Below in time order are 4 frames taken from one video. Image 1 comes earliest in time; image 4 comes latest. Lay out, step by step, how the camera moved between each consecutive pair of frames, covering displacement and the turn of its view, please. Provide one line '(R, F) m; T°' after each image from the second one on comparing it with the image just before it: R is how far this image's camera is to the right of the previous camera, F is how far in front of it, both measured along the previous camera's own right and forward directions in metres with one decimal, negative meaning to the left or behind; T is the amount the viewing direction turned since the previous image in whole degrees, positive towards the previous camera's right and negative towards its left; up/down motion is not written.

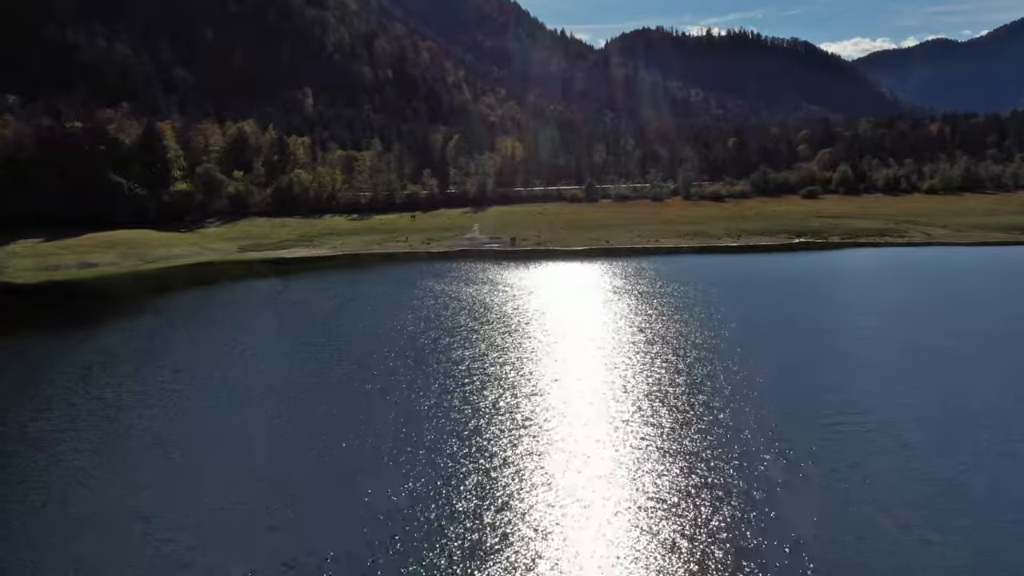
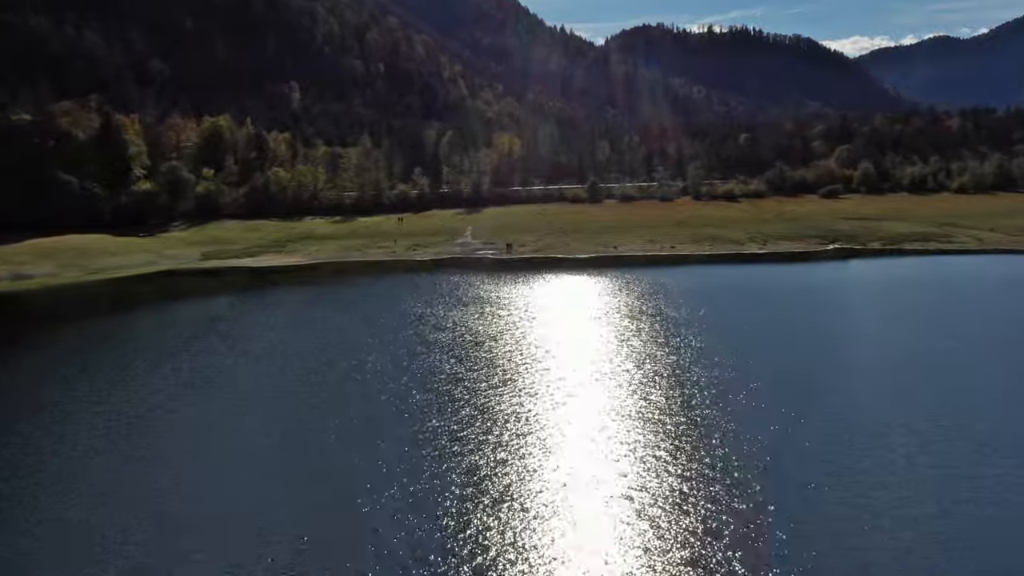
(+0.2, +8.5) m; 0°
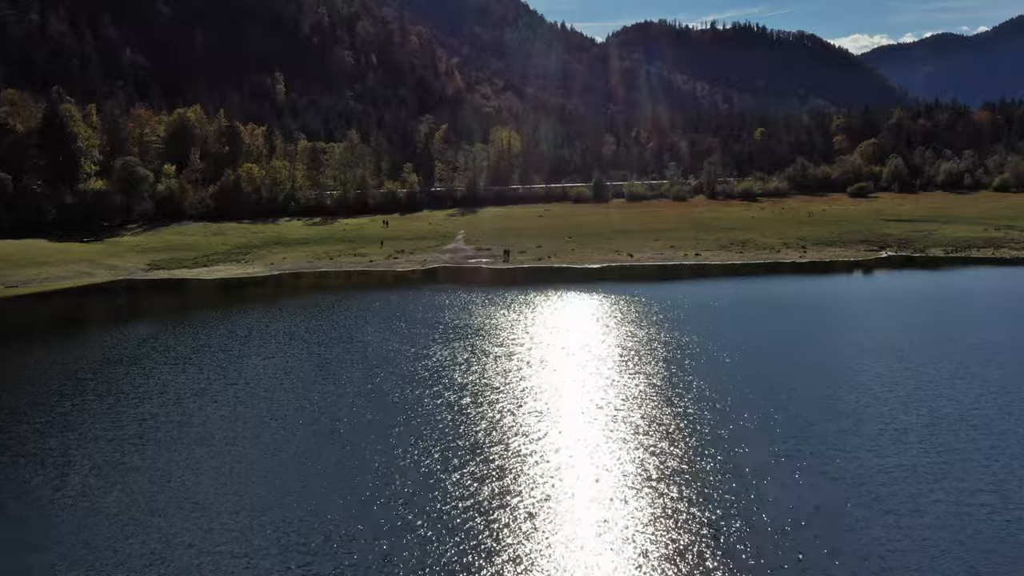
(+0.1, +9.4) m; 0°
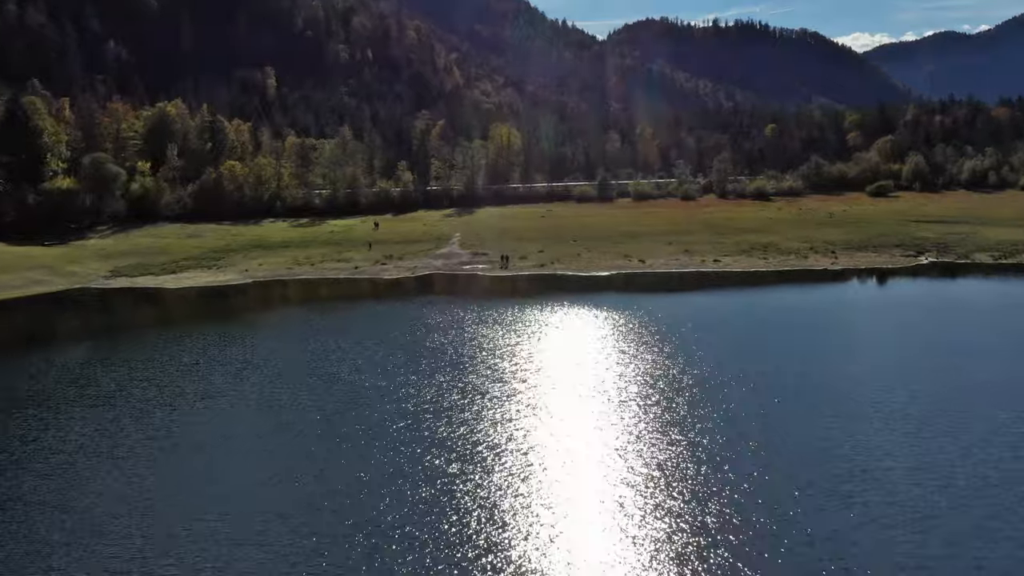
(+0.1, +5.3) m; 0°
